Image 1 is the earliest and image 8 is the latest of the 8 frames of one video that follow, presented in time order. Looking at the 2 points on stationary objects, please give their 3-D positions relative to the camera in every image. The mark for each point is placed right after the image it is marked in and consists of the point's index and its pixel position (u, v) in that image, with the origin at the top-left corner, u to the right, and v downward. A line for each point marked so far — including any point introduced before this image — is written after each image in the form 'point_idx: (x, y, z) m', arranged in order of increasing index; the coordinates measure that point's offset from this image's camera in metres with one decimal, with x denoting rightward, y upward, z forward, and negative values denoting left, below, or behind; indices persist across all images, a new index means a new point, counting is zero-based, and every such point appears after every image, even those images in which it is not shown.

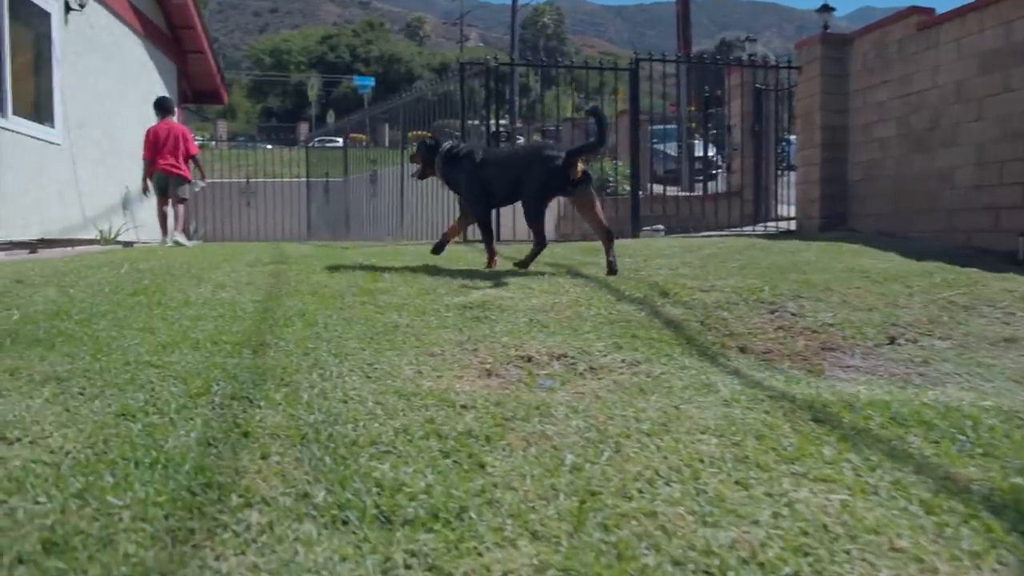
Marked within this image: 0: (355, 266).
0: (-1.1, +0.2, +5.8) m
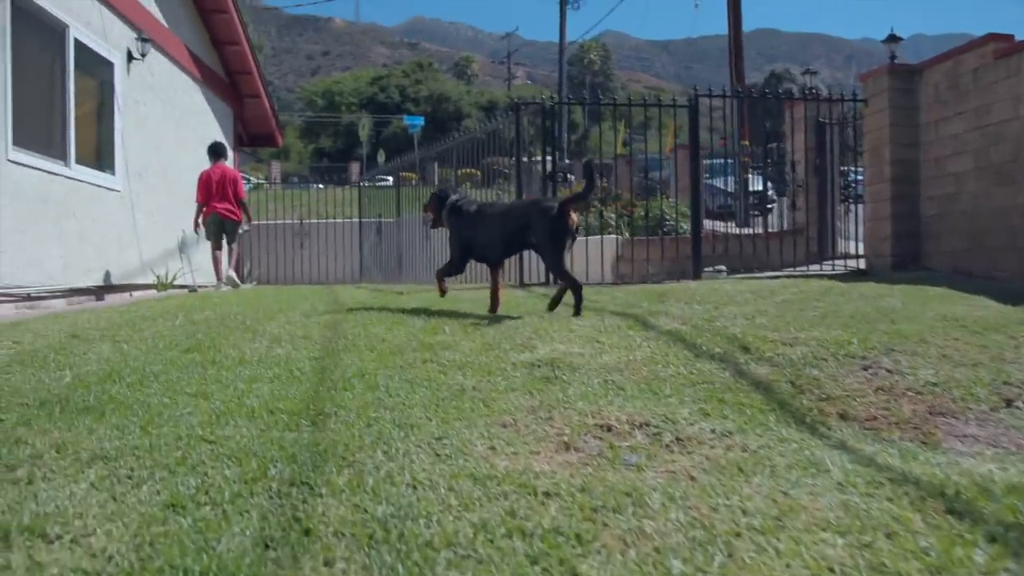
0: (-0.7, -0.2, +5.6) m
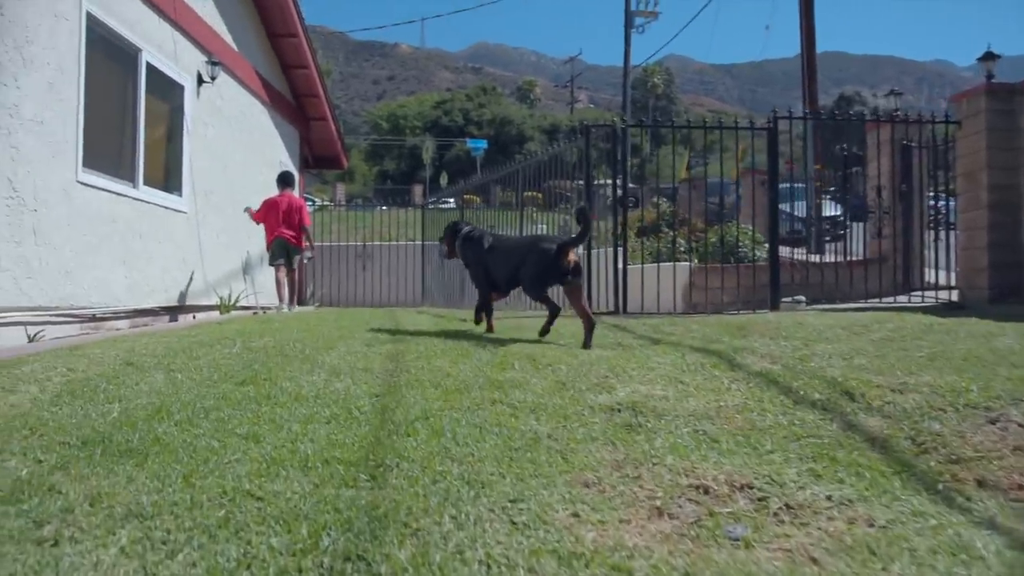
0: (-0.2, -0.4, +5.3) m
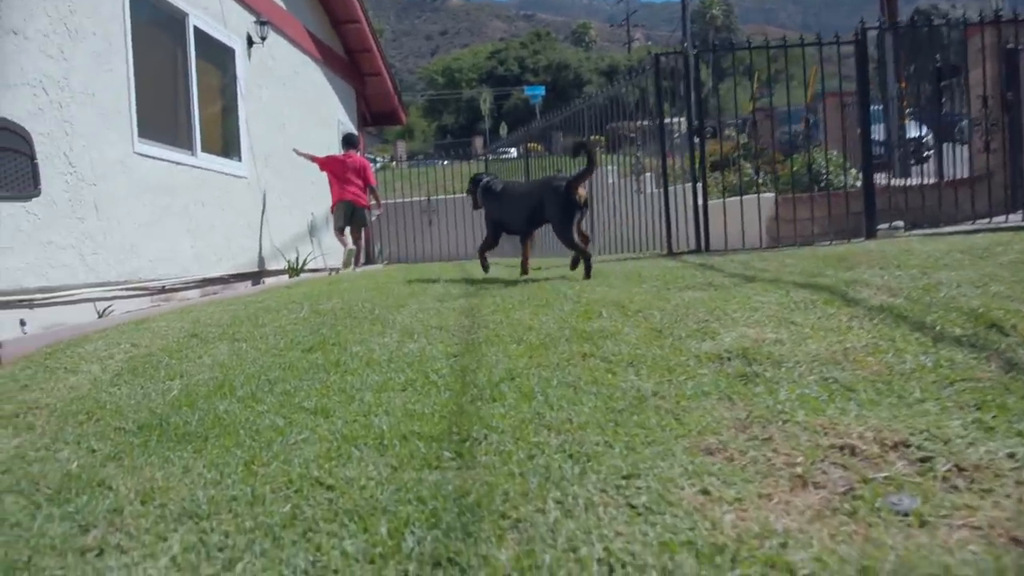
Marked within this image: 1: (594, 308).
0: (+0.3, 0.0, +4.9) m
1: (+0.4, -0.1, +4.0) m
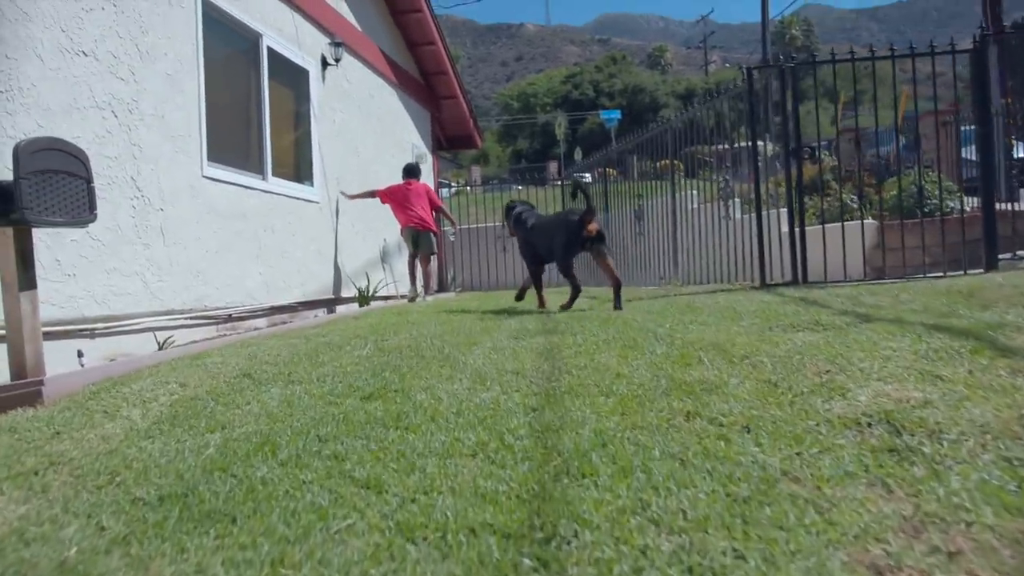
0: (+0.7, -0.2, +4.4) m
1: (+0.8, -0.3, +3.5) m
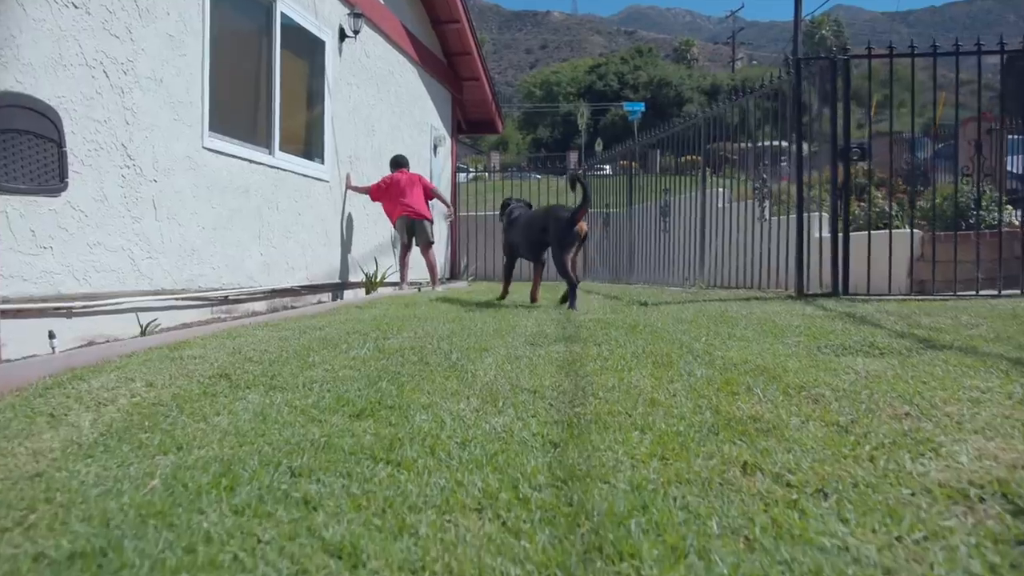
0: (+0.8, -0.3, +3.9) m
1: (+0.8, -0.3, +3.0) m
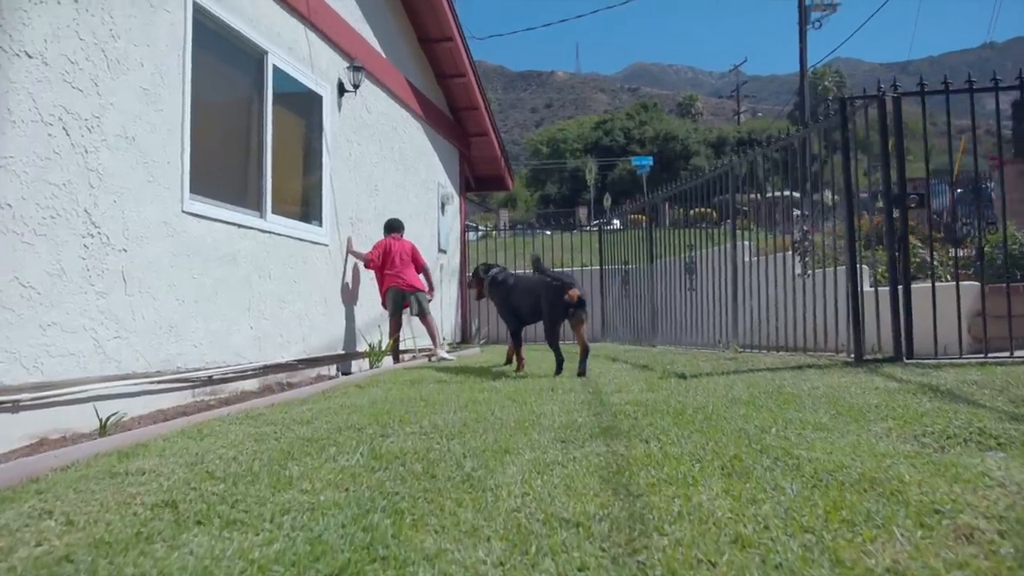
0: (+0.9, -0.6, +3.2) m
1: (+0.9, -0.6, +2.3) m
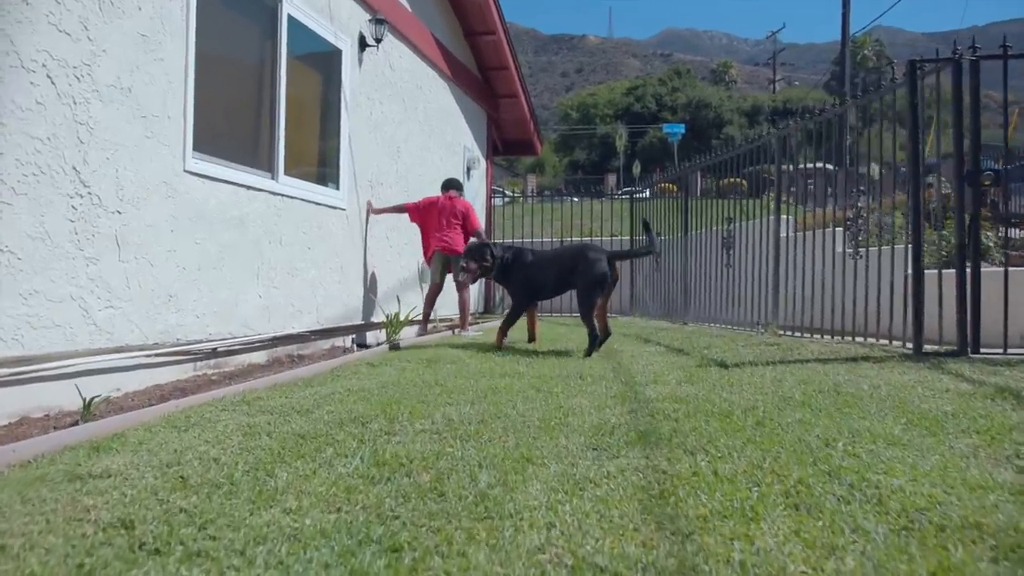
0: (+1.0, -0.5, +2.7) m
1: (+1.0, -0.6, +1.8) m
